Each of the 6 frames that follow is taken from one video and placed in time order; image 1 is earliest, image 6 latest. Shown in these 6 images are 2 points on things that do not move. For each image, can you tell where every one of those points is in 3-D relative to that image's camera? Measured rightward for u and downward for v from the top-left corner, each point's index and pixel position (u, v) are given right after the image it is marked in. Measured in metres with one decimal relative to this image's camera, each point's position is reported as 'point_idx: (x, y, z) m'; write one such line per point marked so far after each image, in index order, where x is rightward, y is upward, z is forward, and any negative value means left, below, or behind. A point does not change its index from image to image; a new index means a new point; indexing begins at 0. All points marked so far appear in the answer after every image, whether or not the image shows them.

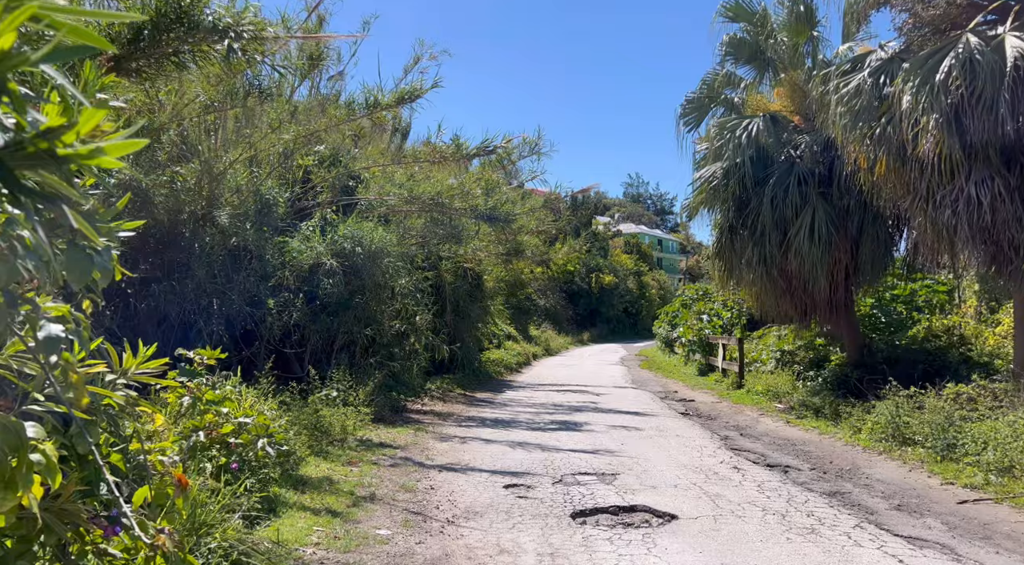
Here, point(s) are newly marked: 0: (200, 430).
0: (-2.2, -1.0, +5.4) m
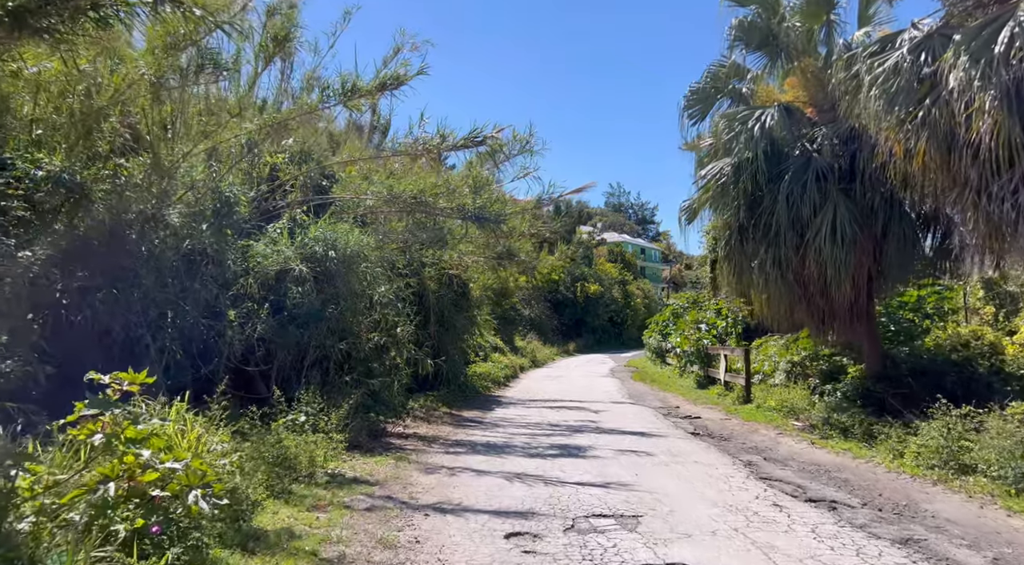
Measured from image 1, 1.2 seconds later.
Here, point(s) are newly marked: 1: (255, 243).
0: (-2.1, -1.0, +4.2) m
1: (-3.3, +0.5, +10.2) m
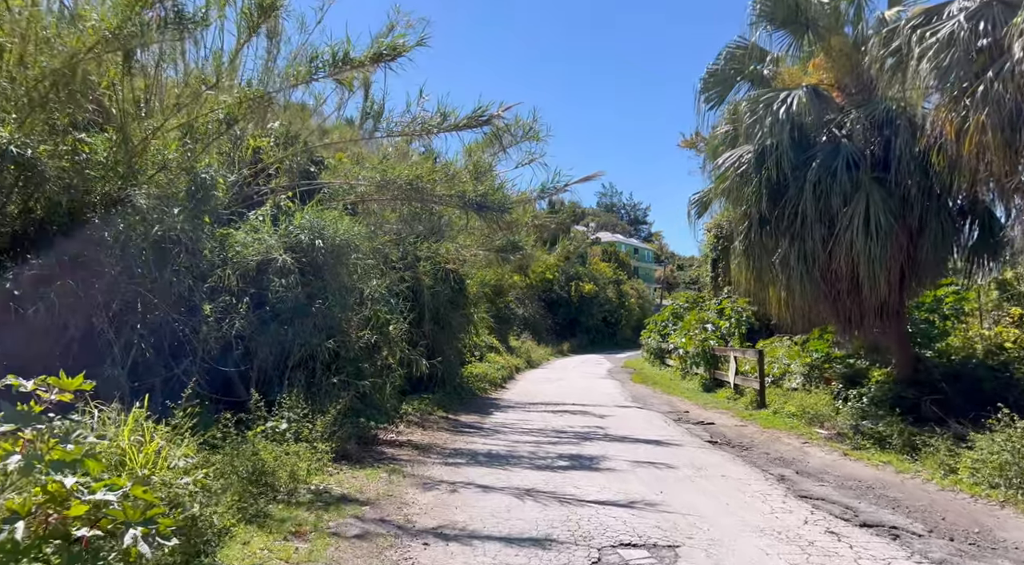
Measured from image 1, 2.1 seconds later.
0: (-2.0, -1.0, +3.2) m
1: (-3.3, +0.6, +9.3) m
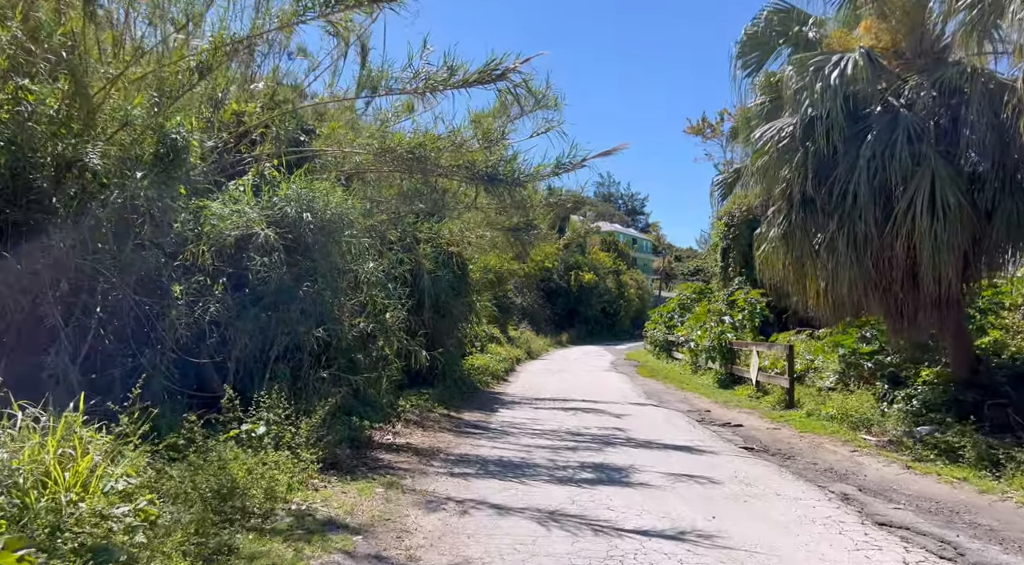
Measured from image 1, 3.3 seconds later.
0: (-1.8, -0.8, +2.1) m
1: (-3.1, +0.8, +8.1) m
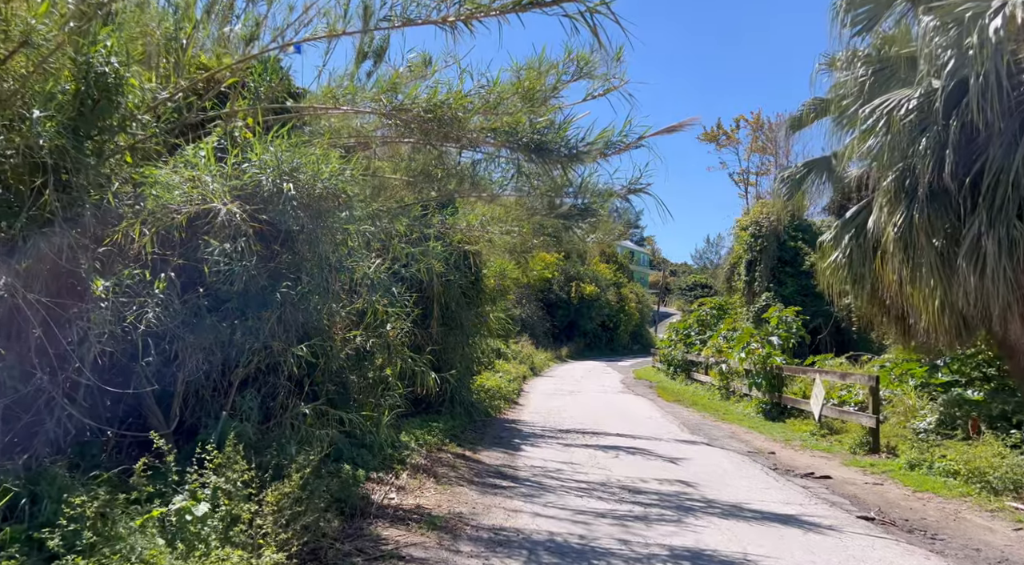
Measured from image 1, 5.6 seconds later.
0: (-1.3, -0.8, -0.2) m
1: (-2.6, +0.9, +5.8) m
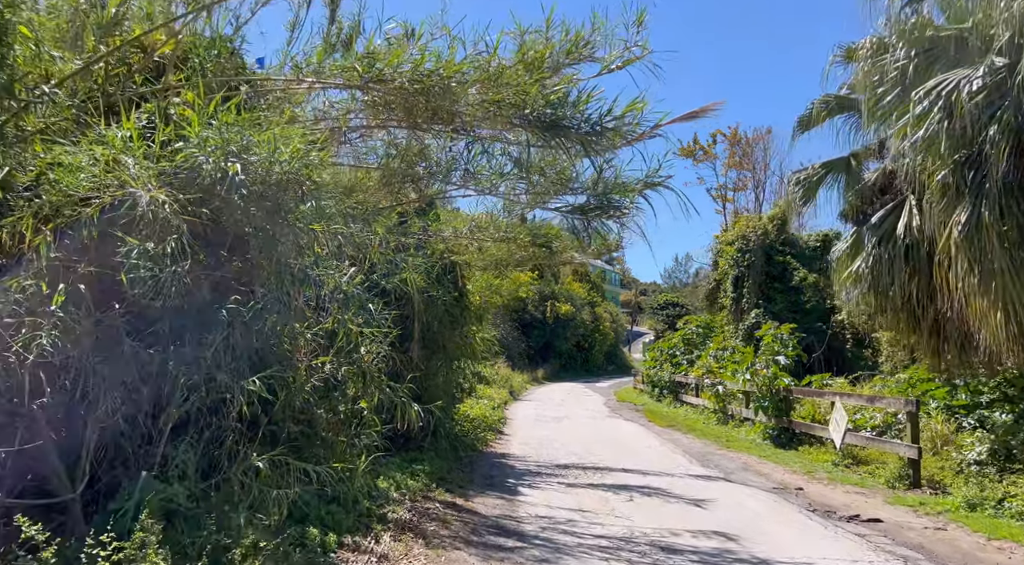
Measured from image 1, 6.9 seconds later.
0: (-1.0, -0.7, -1.6) m
1: (-2.5, +0.8, +4.4) m
